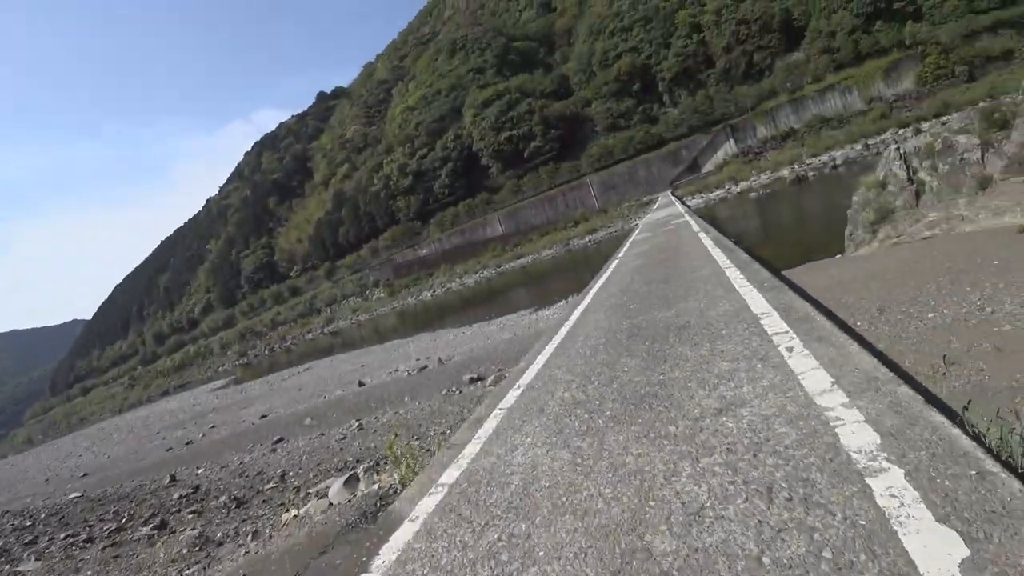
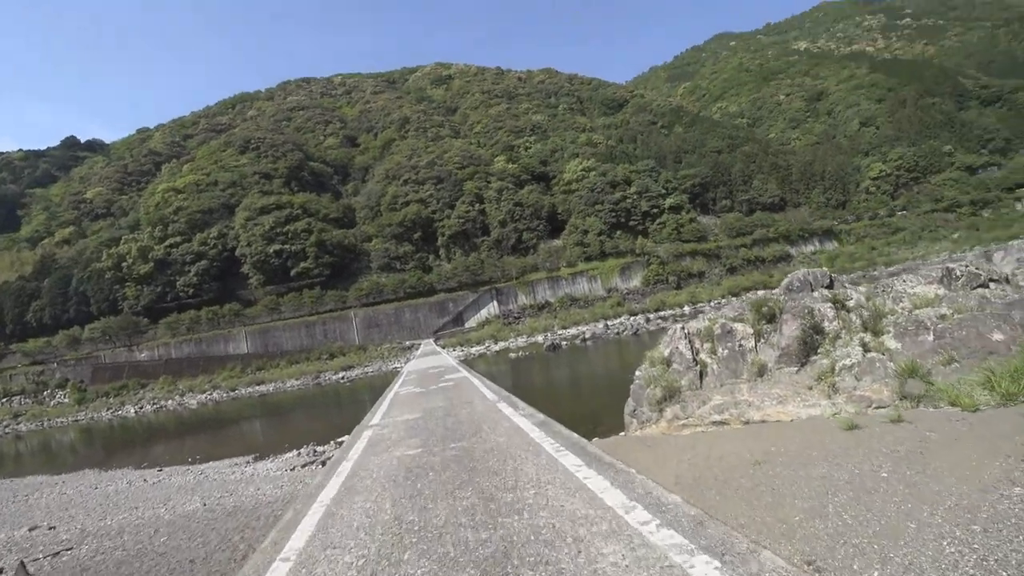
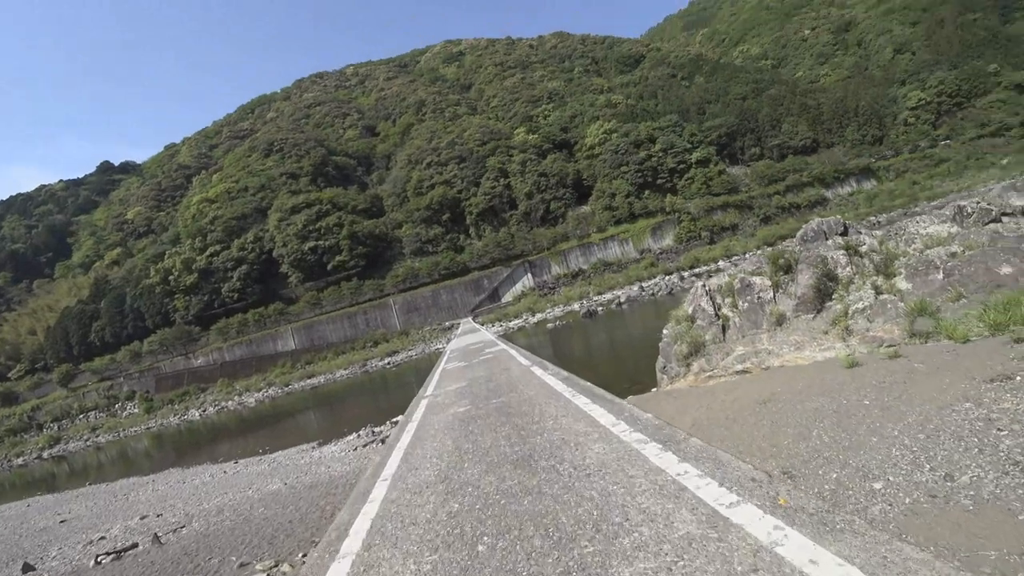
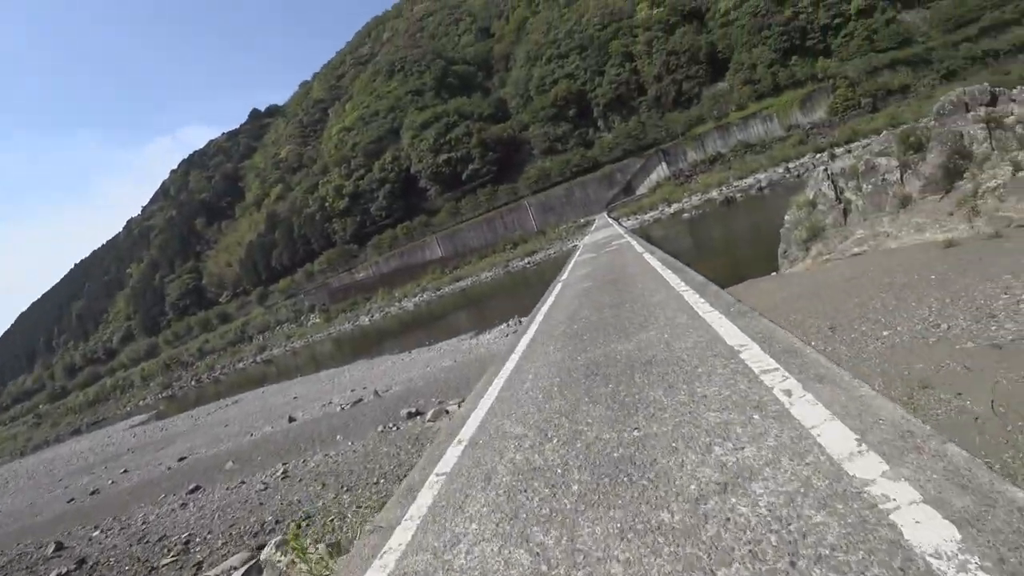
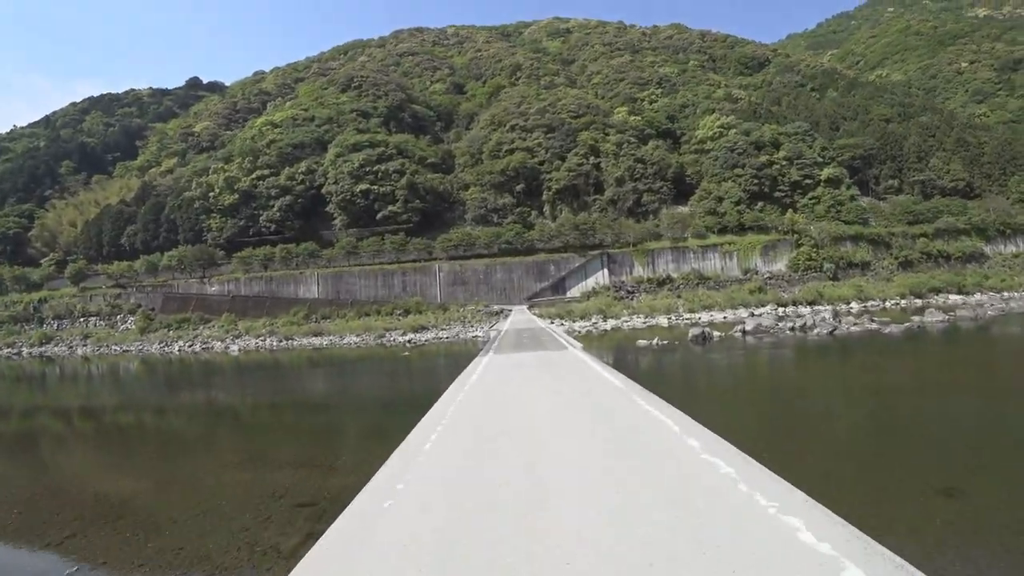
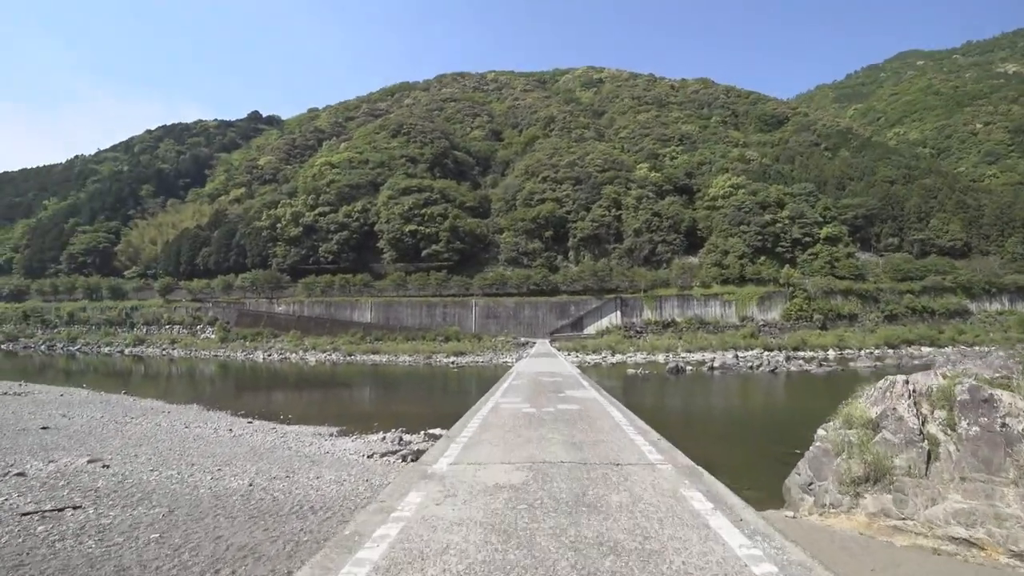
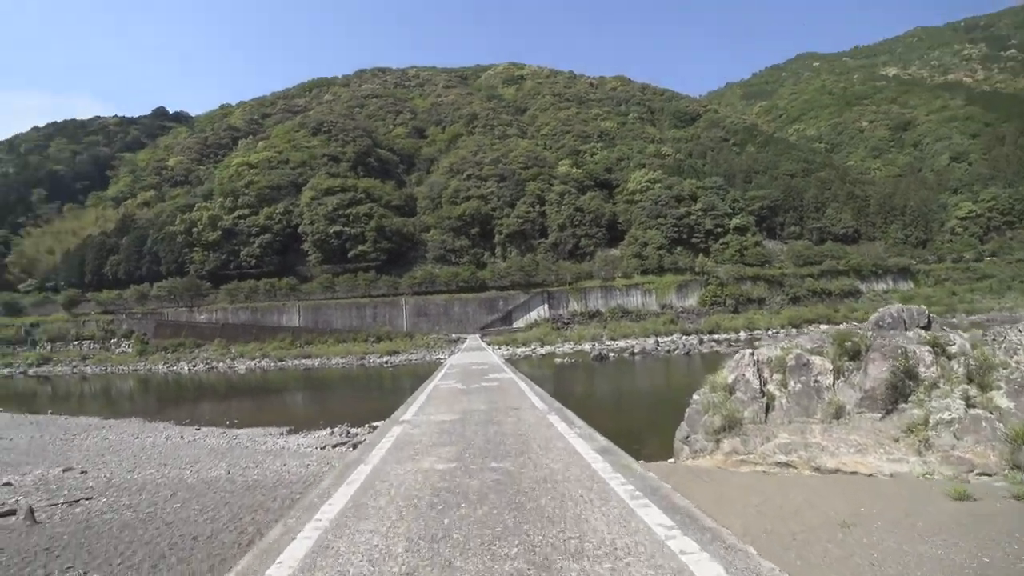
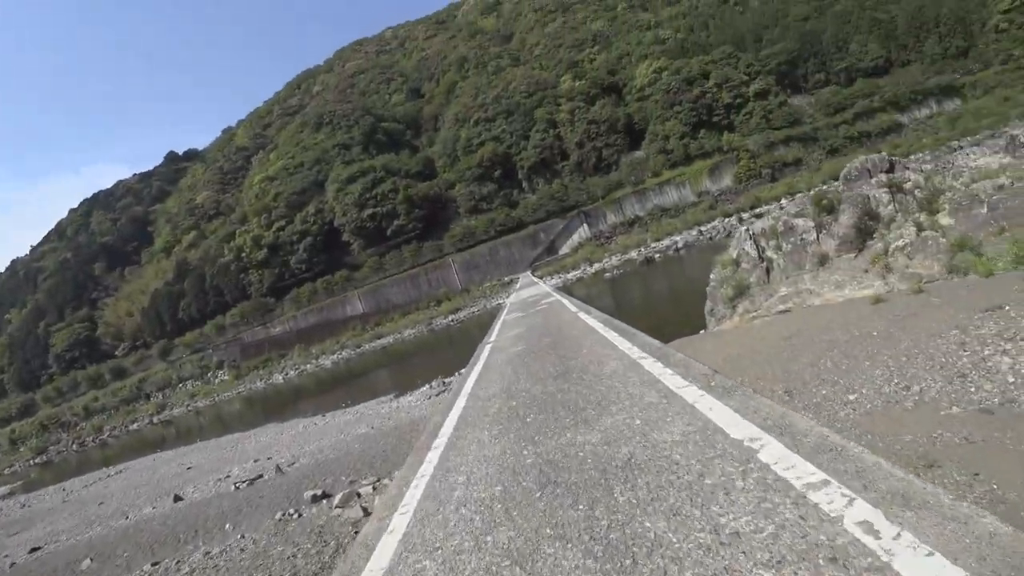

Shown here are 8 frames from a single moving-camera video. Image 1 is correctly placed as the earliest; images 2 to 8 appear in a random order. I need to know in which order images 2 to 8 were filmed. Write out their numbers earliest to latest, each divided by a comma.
4, 8, 3, 2, 7, 6, 5
